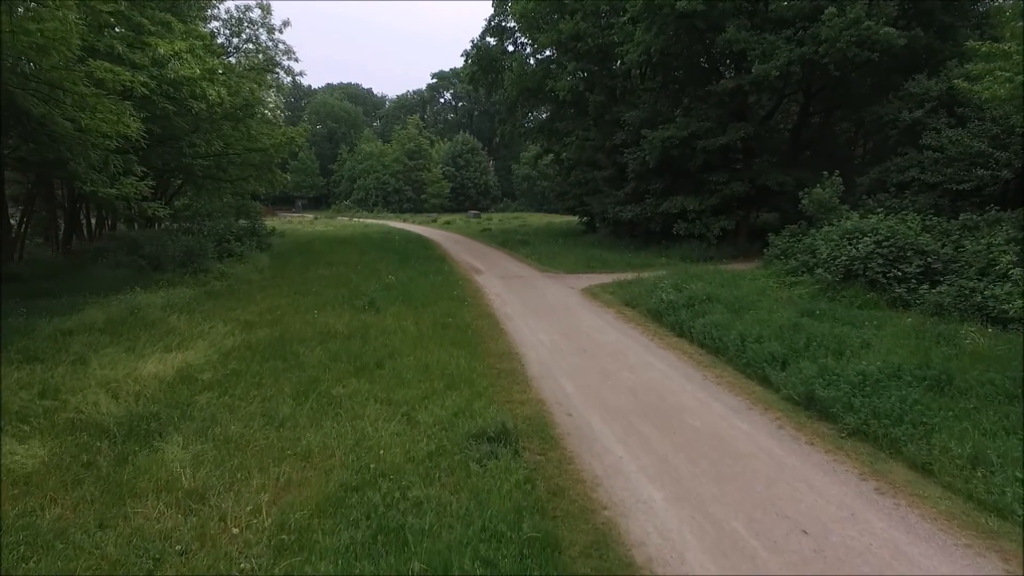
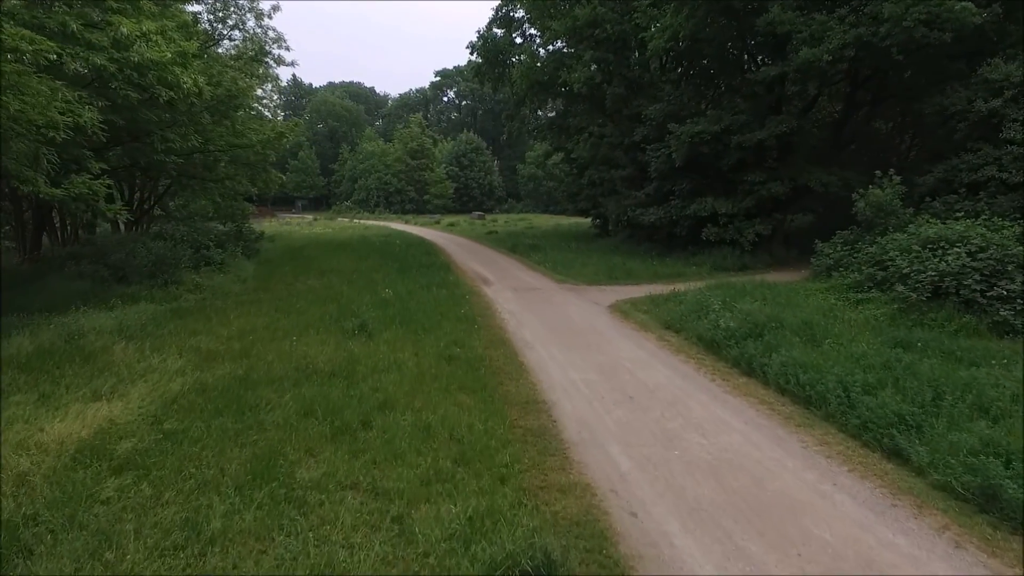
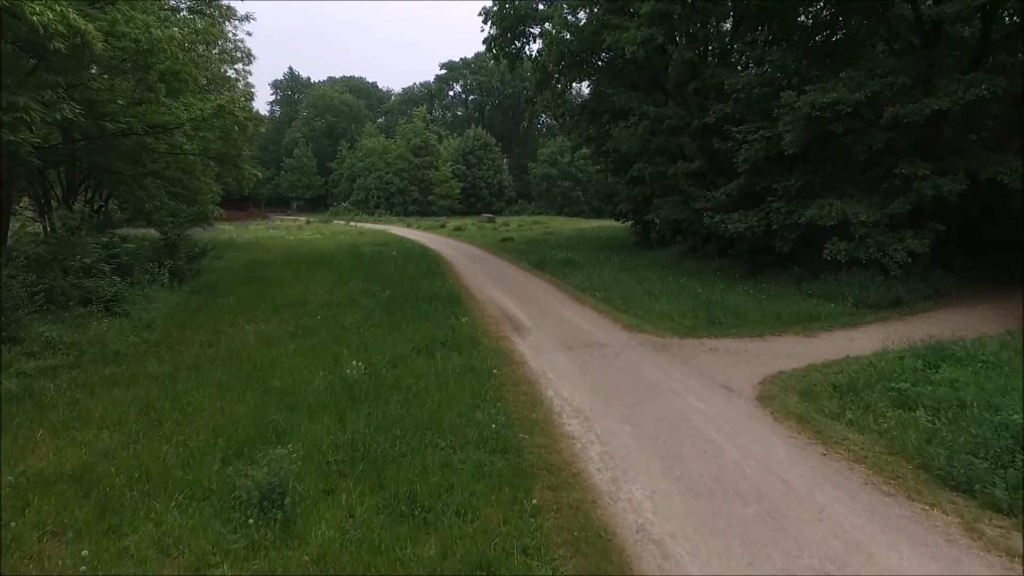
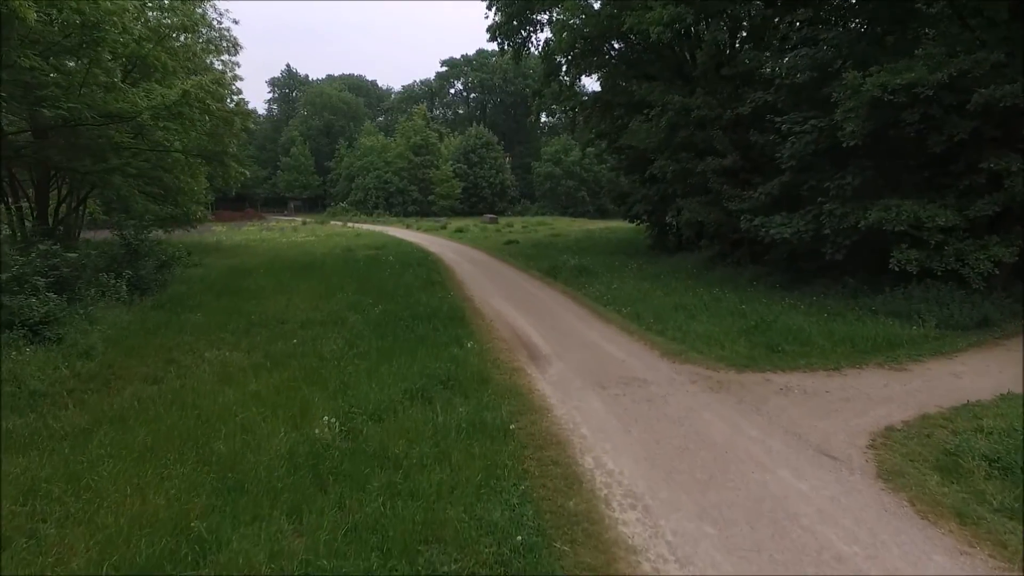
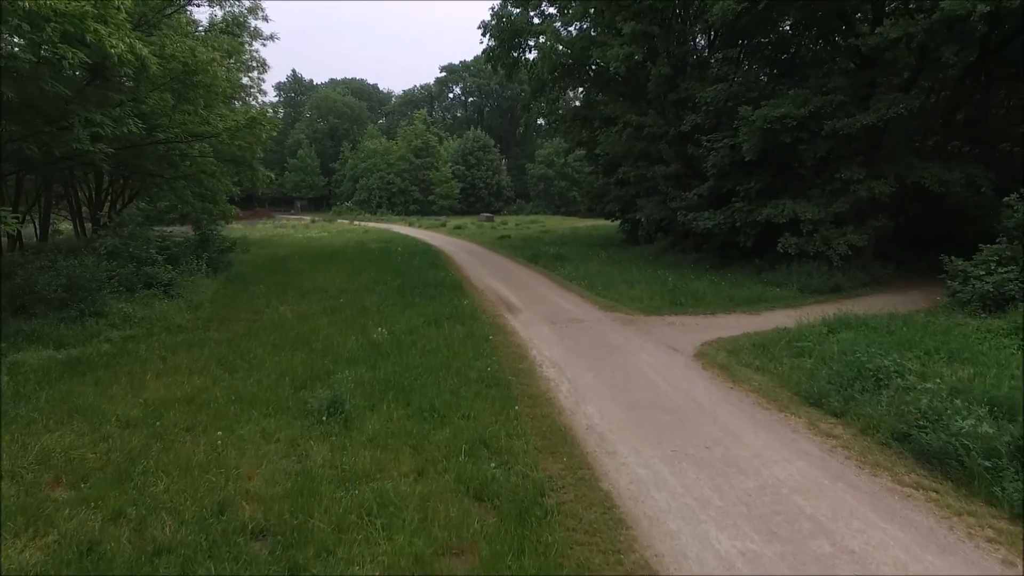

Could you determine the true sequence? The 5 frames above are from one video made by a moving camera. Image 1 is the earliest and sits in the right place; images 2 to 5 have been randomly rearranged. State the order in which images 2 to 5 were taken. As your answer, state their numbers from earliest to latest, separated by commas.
2, 5, 3, 4
